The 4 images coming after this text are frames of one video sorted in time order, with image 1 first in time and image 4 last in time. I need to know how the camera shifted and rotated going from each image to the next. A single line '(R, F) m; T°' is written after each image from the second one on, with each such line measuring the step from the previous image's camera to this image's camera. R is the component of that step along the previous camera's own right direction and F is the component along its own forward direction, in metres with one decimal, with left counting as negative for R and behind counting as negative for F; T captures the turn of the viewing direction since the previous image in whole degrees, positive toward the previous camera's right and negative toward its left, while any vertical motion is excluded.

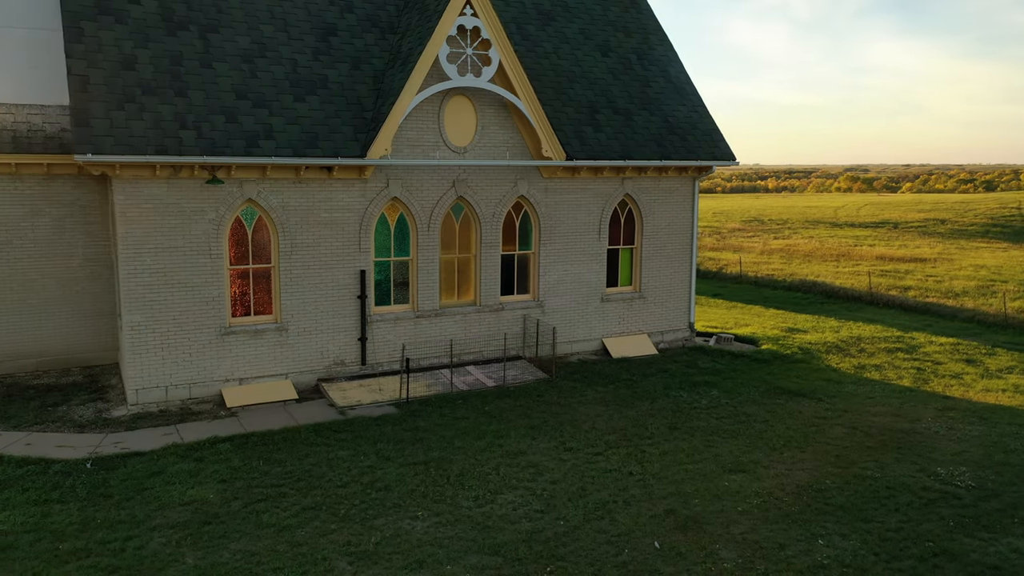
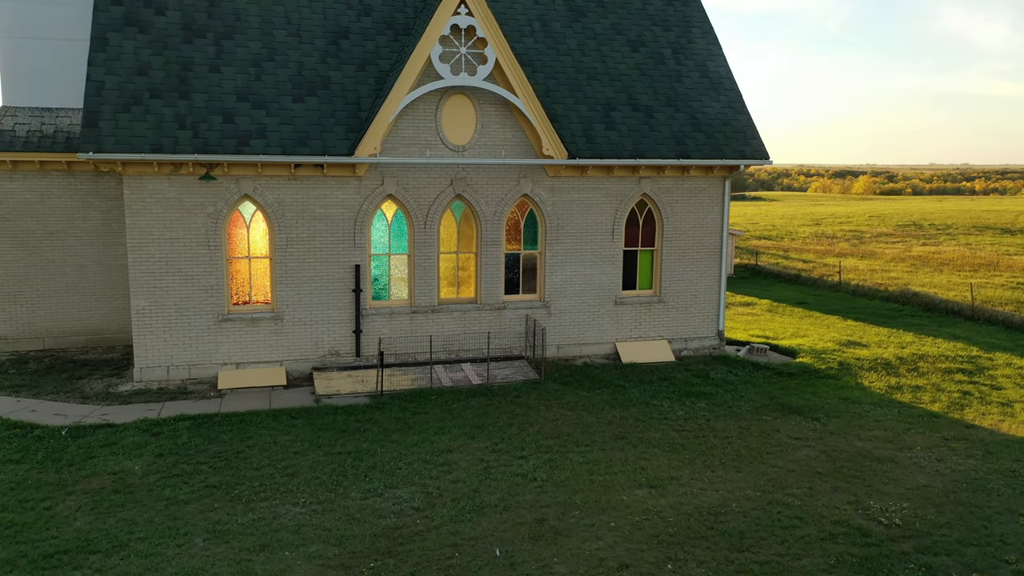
(+2.9, +0.4) m; -11°
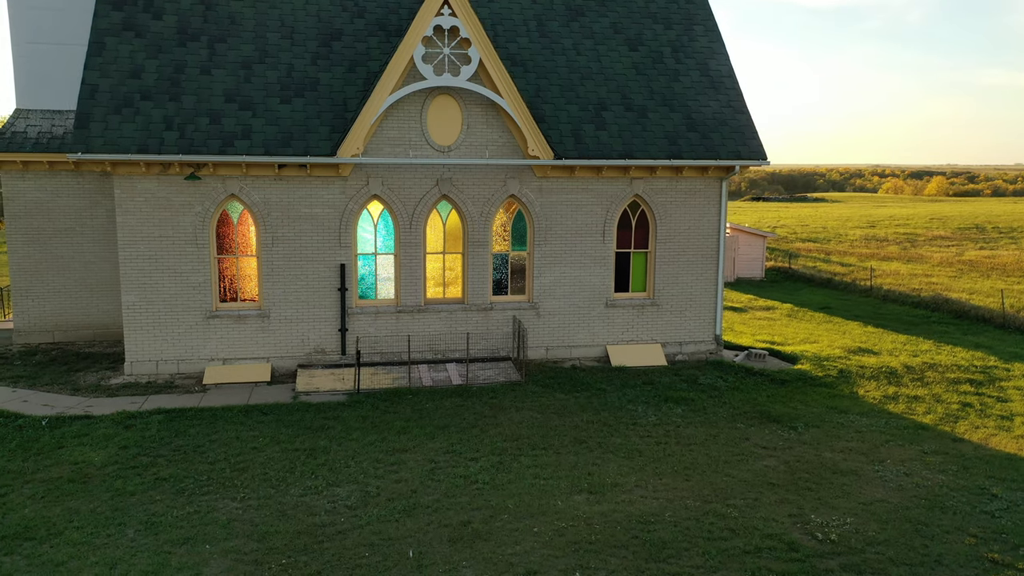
(+1.3, +0.1) m; -4°
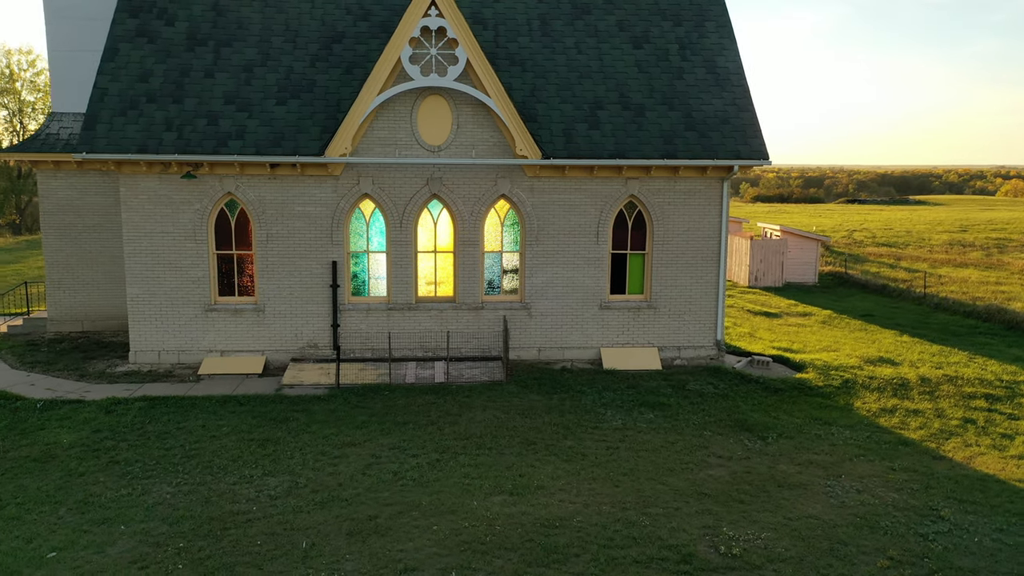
(+1.8, +0.1) m; -6°
